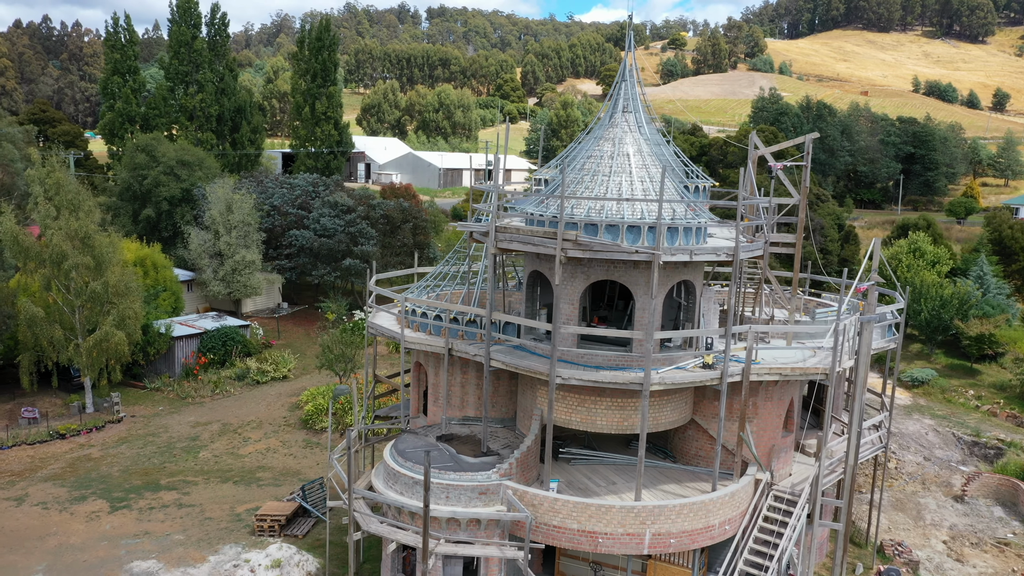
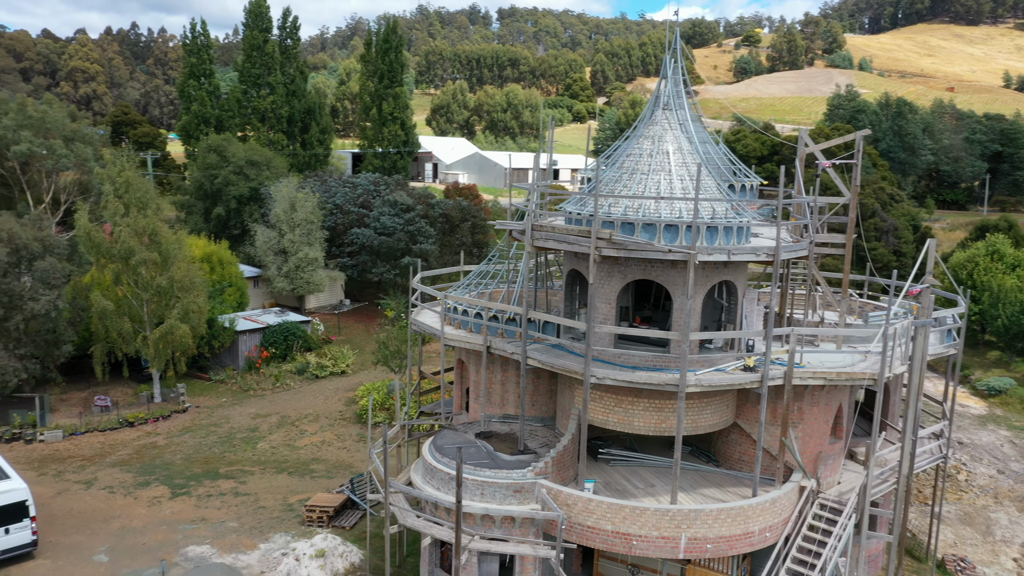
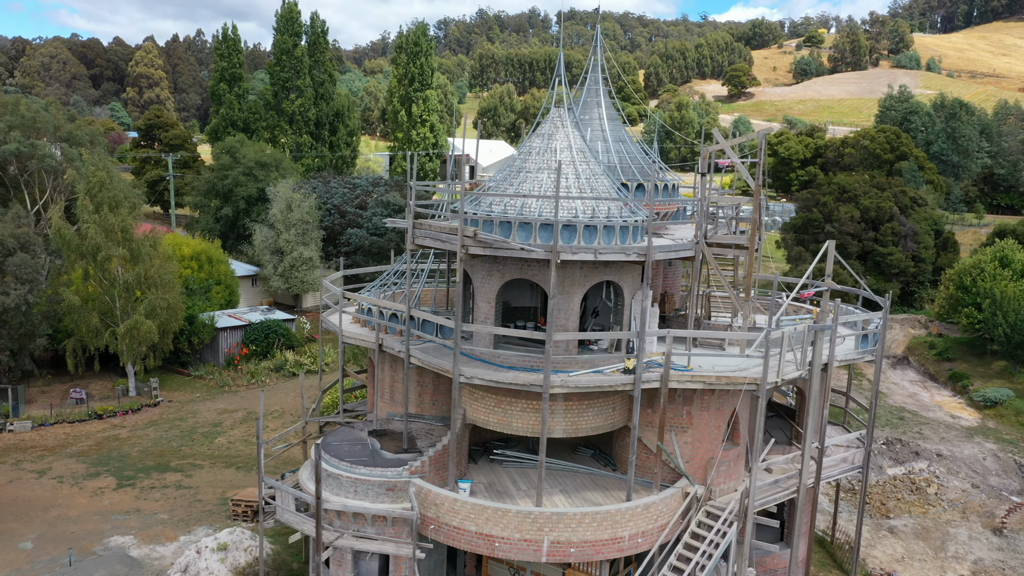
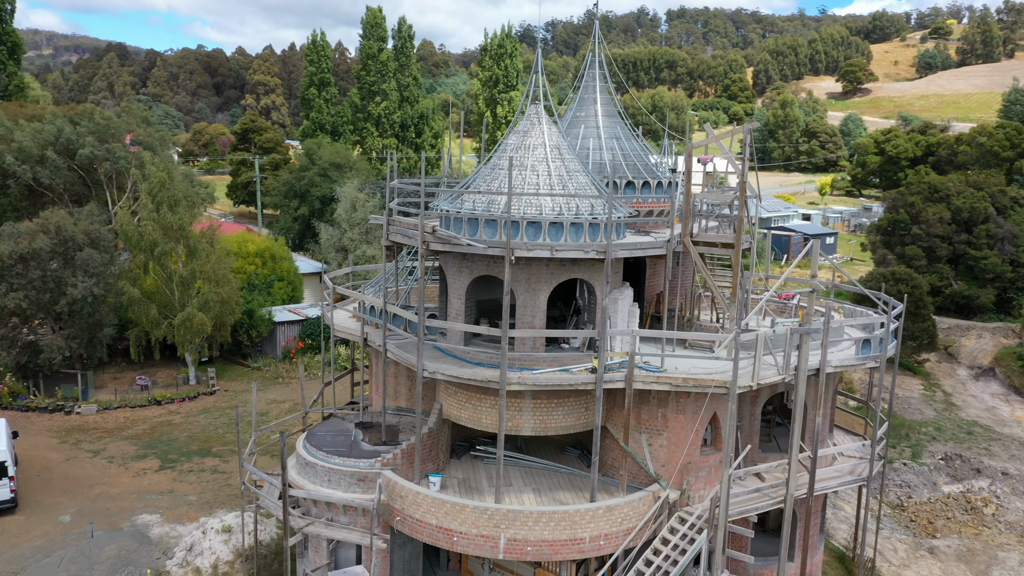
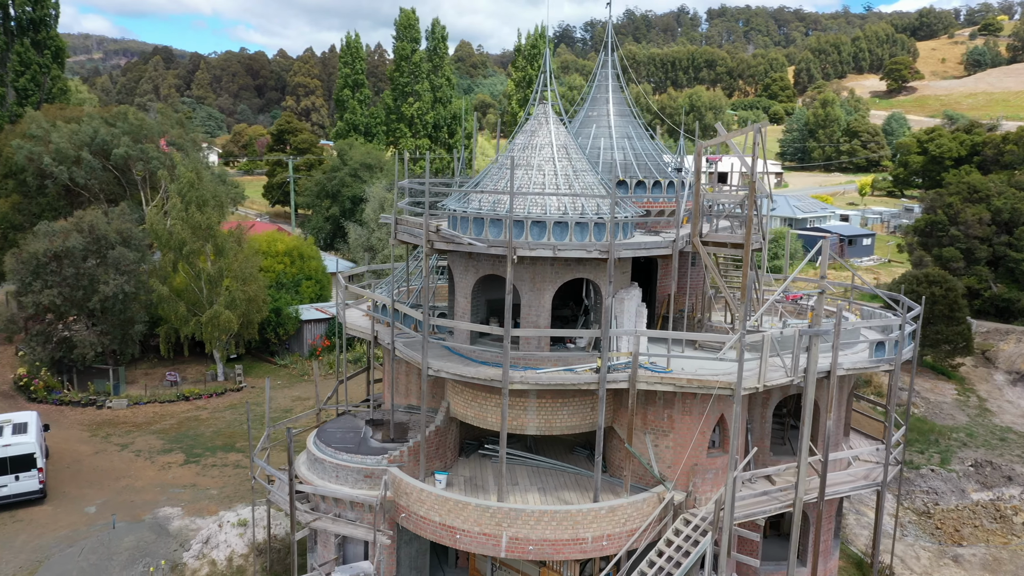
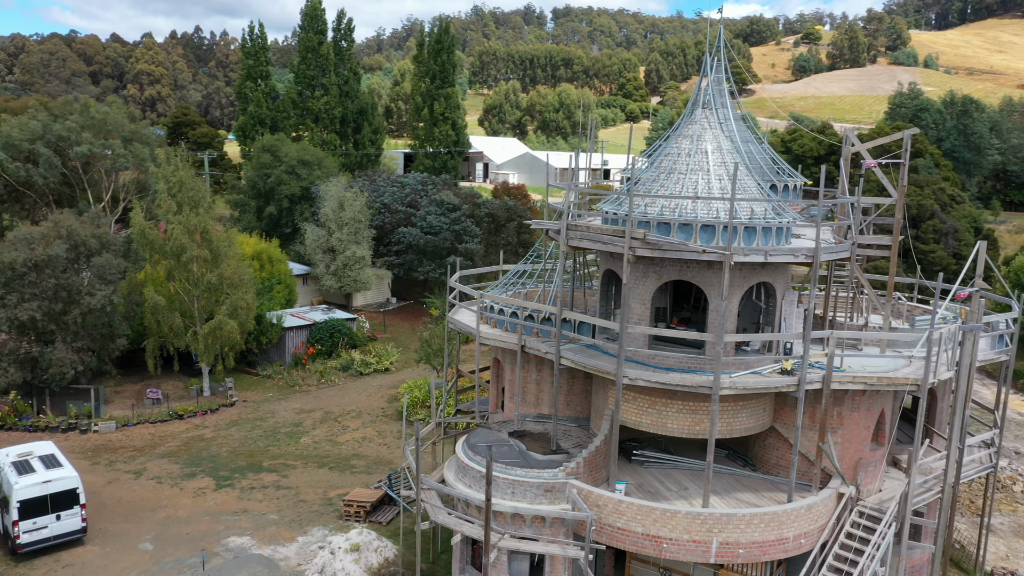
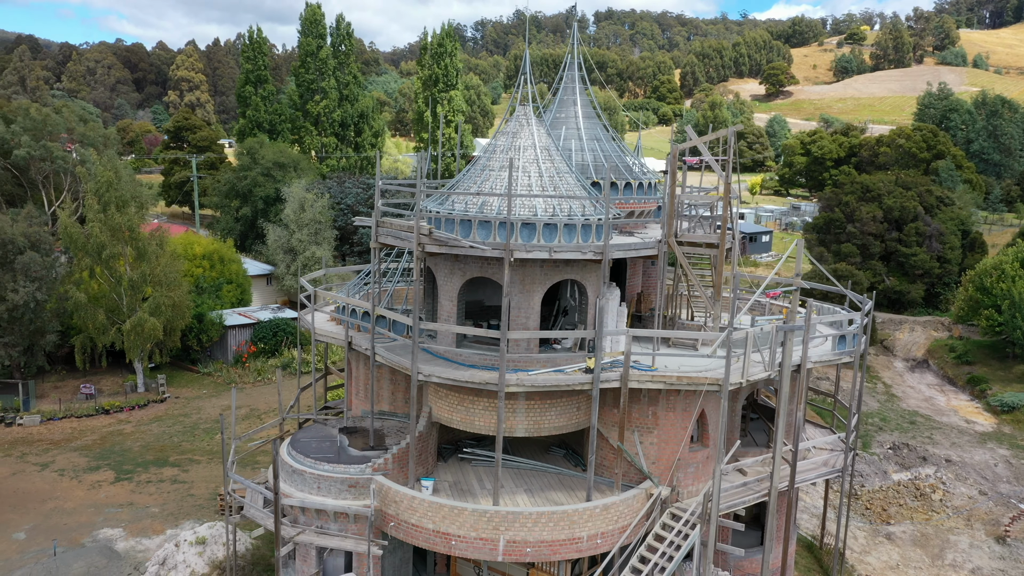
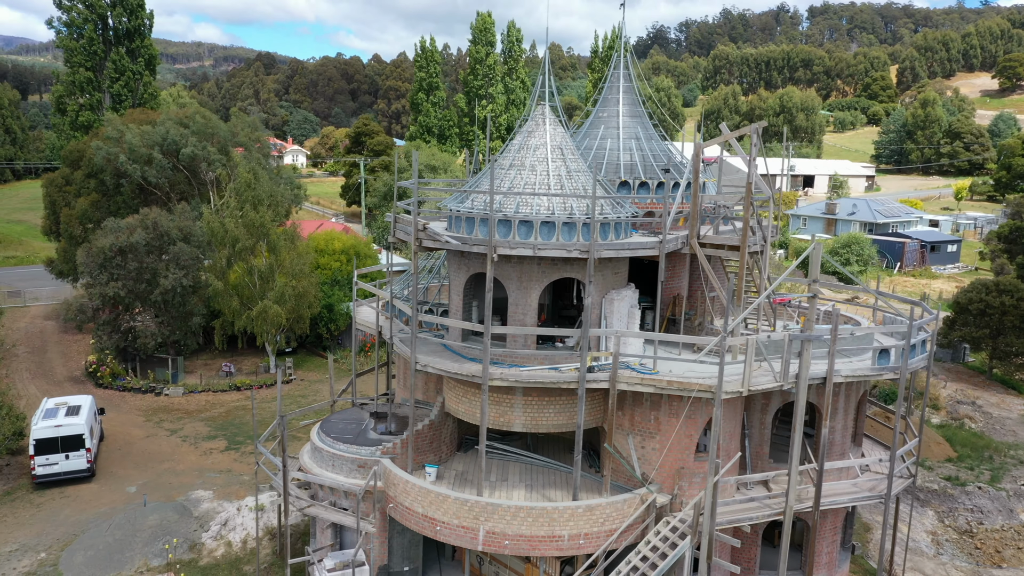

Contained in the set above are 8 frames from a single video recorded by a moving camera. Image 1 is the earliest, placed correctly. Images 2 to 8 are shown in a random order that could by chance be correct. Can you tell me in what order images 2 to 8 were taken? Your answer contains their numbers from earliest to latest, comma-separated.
2, 6, 3, 7, 4, 5, 8
